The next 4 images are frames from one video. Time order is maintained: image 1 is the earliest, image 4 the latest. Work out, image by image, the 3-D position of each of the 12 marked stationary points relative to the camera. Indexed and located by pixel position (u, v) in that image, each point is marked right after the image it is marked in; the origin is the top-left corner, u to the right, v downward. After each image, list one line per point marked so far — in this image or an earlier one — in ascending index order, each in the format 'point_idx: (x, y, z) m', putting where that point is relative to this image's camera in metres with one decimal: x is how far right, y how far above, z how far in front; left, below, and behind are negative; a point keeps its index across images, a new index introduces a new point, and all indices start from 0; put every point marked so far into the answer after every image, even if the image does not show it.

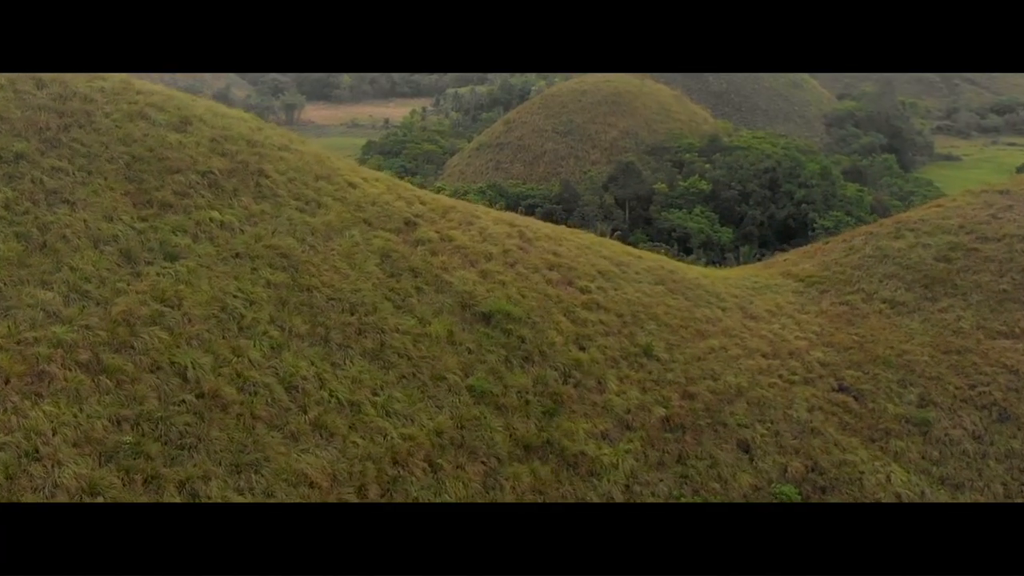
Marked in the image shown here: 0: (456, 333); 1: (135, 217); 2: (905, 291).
0: (-0.3, -0.3, +8.0) m
1: (-2.2, +0.4, +7.8) m
2: (+2.7, 0.0, +9.2) m
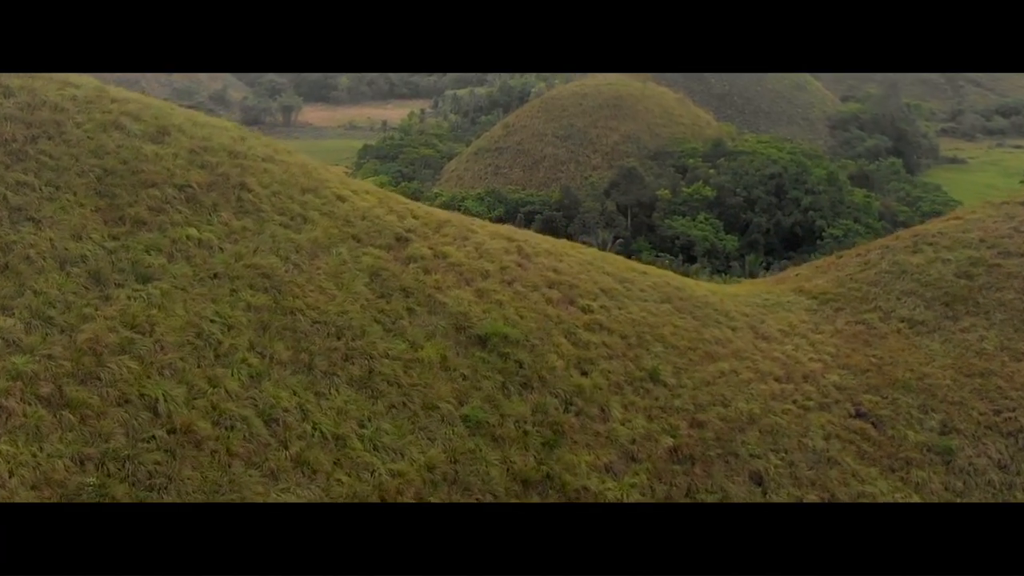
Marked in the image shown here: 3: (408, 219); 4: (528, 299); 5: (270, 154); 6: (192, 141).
0: (-0.3, -0.4, +7.5) m
1: (-2.2, +0.3, +7.3) m
2: (+2.7, -0.1, +8.7) m
3: (-0.7, +0.4, +8.7) m
4: (+0.1, -0.1, +8.2) m
5: (-1.6, +0.9, +8.9) m
6: (-2.1, +0.9, +8.6) m
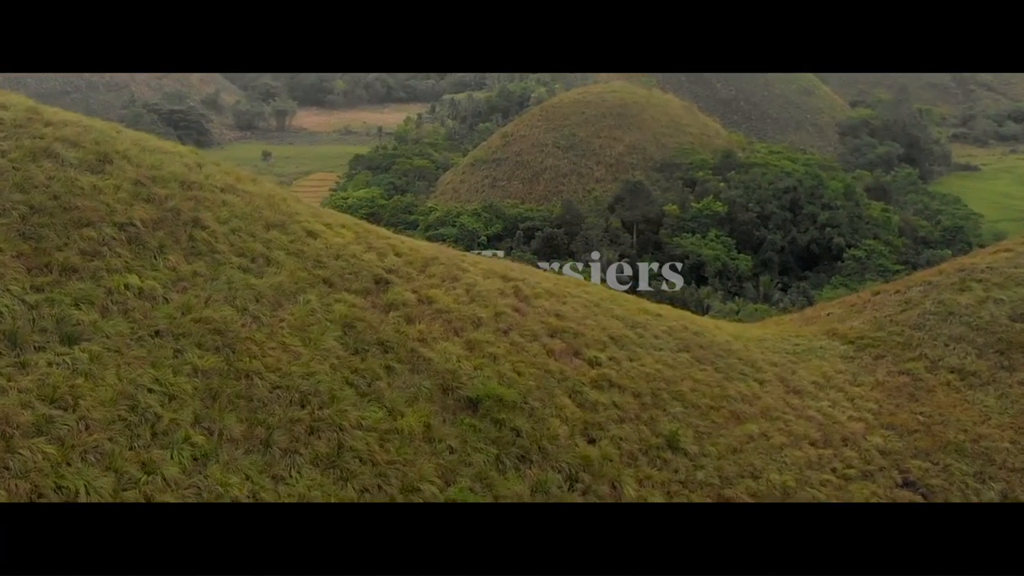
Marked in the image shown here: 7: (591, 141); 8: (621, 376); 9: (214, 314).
0: (-0.4, -0.7, +6.4) m
1: (-2.2, 0.0, +6.3) m
2: (+2.7, -0.4, +7.7) m
3: (-0.7, +0.2, +7.6) m
4: (+0.1, -0.3, +7.1) m
5: (-1.6, +0.6, +7.8) m
6: (-2.1, +0.7, +7.6) m
7: (+0.7, +1.4, +13.0) m
8: (+0.6, -0.5, +7.2) m
9: (-1.5, -0.1, +6.7) m
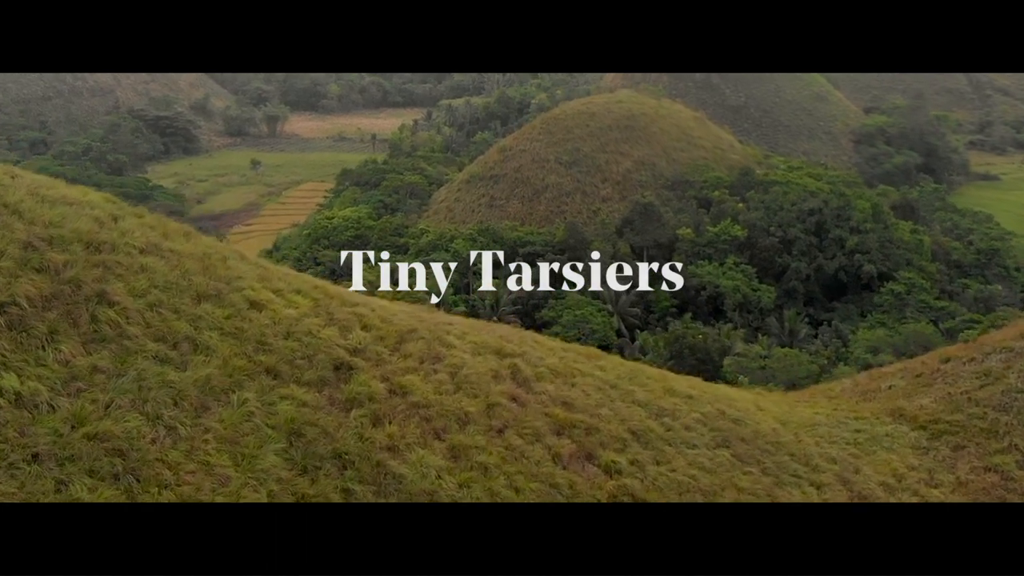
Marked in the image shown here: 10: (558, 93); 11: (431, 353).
0: (-0.4, -1.0, +5.0) m
1: (-2.3, -0.3, +4.8) m
2: (+2.6, -0.8, +6.2) m
3: (-0.7, -0.2, +6.2) m
4: (+0.1, -0.7, +5.7) m
5: (-1.6, +0.3, +6.3) m
6: (-2.1, +0.3, +6.1) m
7: (+0.7, +1.0, +11.5) m
8: (+0.6, -0.8, +5.7) m
9: (-1.5, -0.5, +5.2) m
10: (+0.4, +1.7, +11.6) m
11: (-0.4, -0.3, +6.2) m
